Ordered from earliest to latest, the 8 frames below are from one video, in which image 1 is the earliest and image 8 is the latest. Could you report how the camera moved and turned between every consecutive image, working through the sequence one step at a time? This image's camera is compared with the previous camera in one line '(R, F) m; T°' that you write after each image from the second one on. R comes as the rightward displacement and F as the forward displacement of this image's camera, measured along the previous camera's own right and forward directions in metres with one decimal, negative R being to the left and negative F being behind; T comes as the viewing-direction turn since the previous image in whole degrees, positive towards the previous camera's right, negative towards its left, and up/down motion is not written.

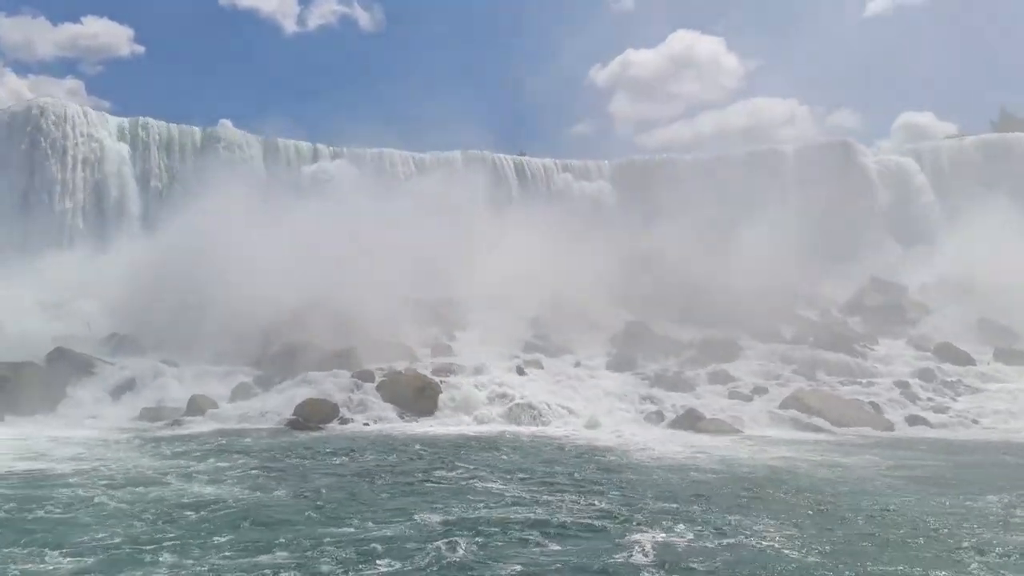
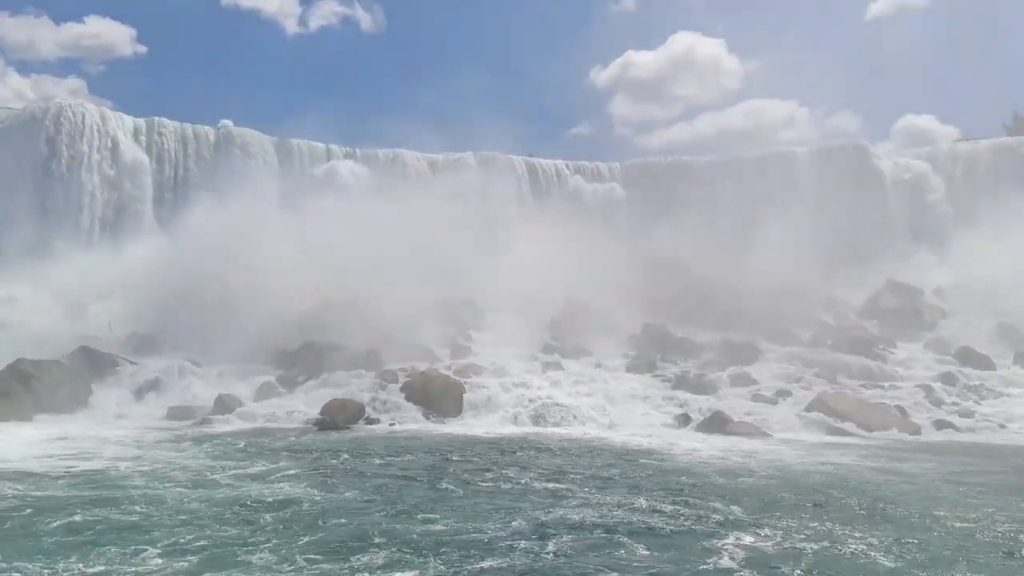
(-0.5, 0.0) m; 0°
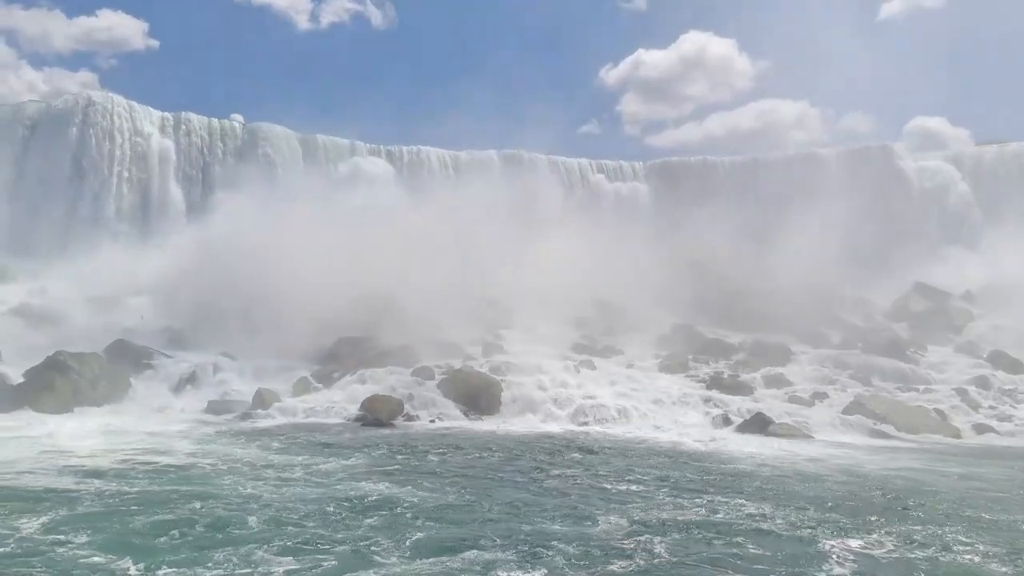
(-0.6, 0.0) m; -1°
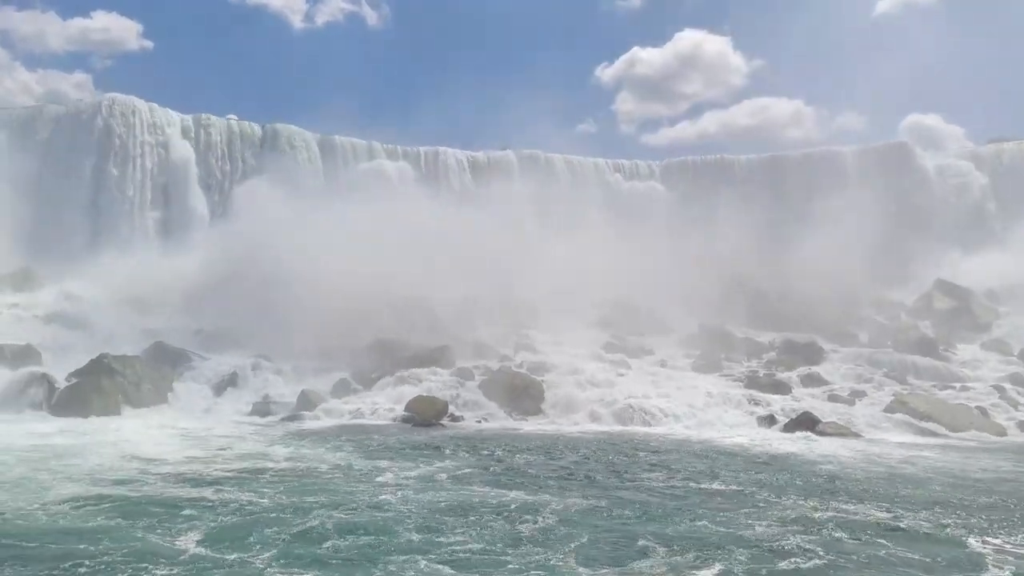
(-0.8, 0.0) m; 0°
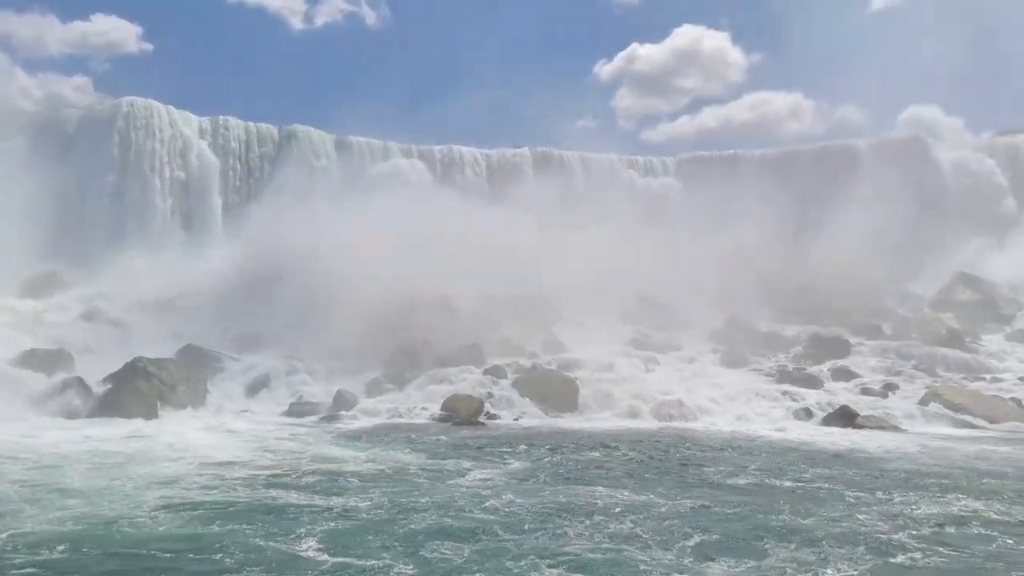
(-0.6, 0.0) m; 0°
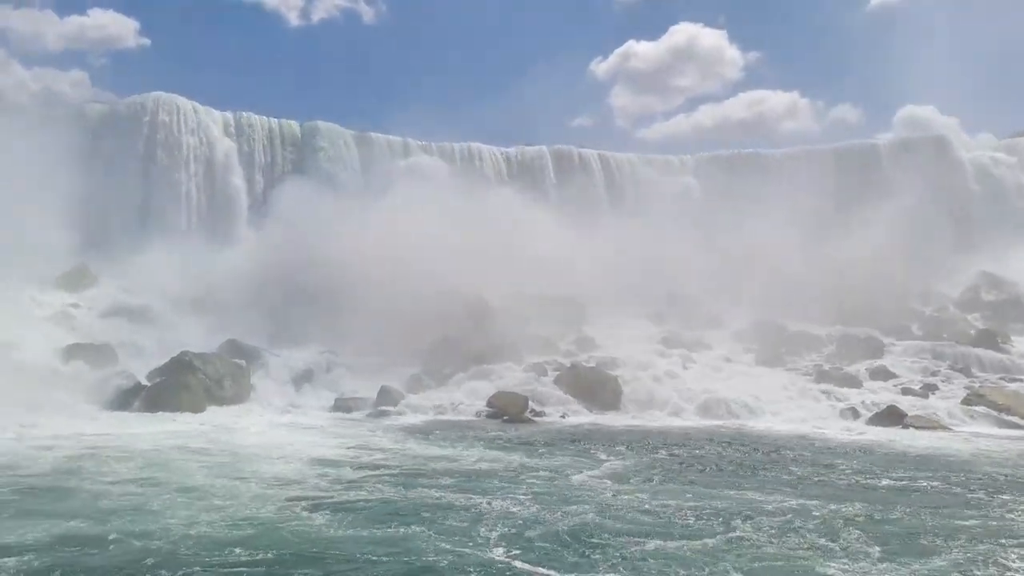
(-0.9, 0.0) m; 0°
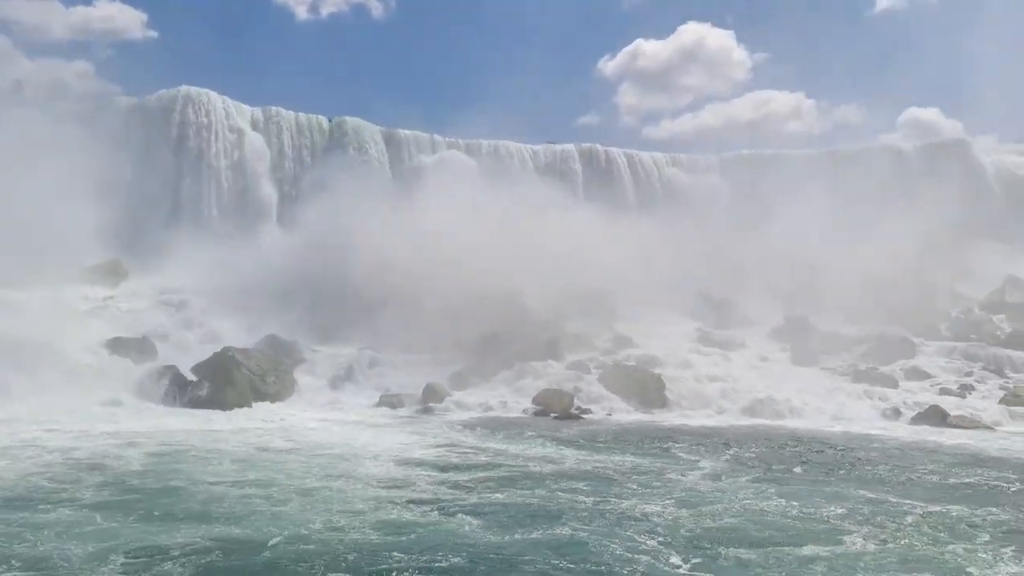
(-0.8, -0.2) m; 0°
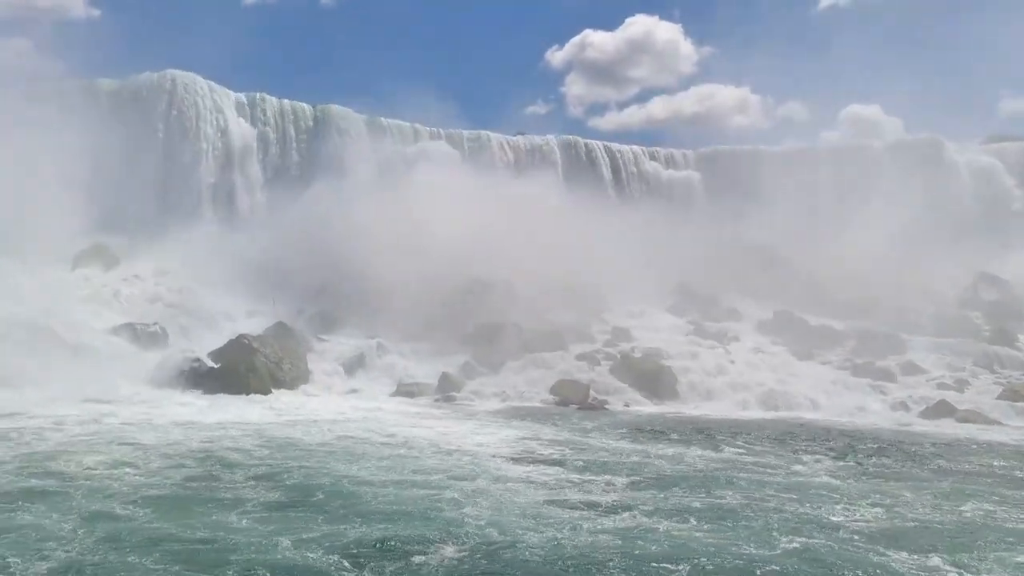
(-1.3, 0.0) m; +4°
